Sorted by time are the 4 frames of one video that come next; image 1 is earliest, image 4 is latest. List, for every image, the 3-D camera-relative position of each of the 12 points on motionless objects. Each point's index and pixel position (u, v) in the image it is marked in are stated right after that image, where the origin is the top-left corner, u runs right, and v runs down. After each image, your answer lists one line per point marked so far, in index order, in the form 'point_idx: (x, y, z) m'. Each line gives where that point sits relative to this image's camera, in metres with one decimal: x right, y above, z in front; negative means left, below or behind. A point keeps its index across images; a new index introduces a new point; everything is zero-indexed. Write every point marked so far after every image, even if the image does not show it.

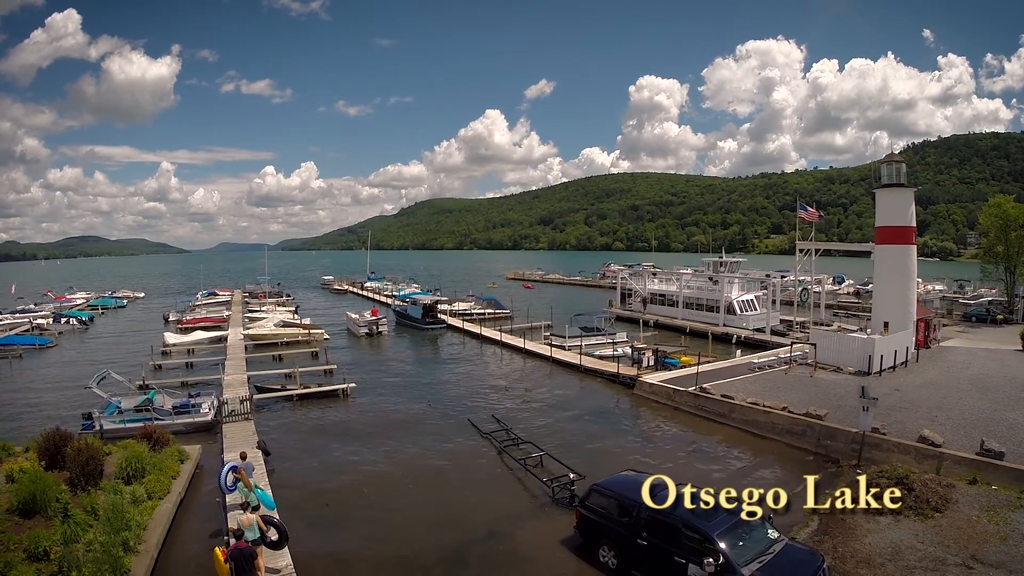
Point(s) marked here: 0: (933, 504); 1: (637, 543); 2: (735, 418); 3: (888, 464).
0: (+9.4, -4.8, +12.3) m
1: (+2.4, -4.6, +9.4) m
2: (+7.8, -4.5, +18.9) m
3: (+9.7, -4.6, +14.3) m
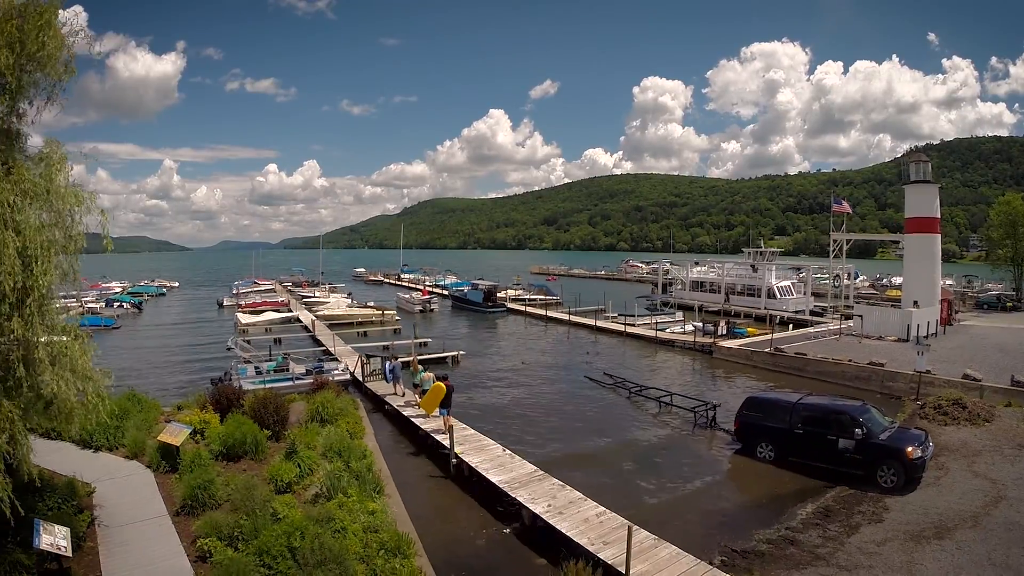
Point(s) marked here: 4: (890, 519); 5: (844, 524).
0: (+13.8, -3.7, +16.1) m
1: (+6.8, -3.5, +13.2) m
2: (+12.3, -3.4, +22.6) m
3: (+14.1, -3.5, +18.0) m
4: (+7.2, -4.4, +10.4) m
5: (+6.3, -4.5, +10.4) m
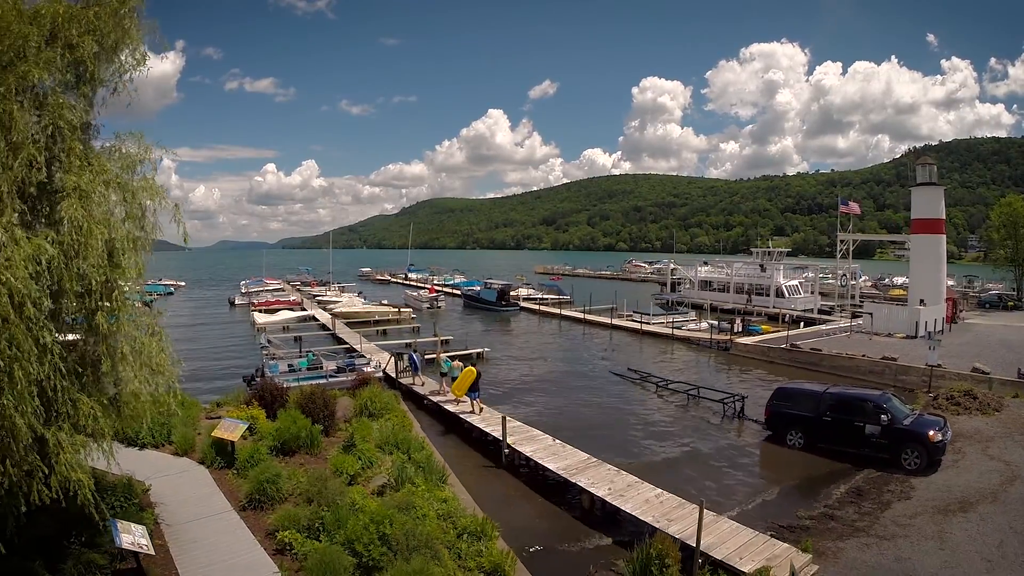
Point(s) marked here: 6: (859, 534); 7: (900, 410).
0: (+15.0, -3.7, +17.1) m
1: (+8.0, -3.4, +14.2) m
2: (+13.4, -3.3, +23.6) m
3: (+15.3, -3.4, +19.0) m
4: (+8.4, -4.3, +11.4) m
5: (+7.5, -4.4, +11.4) m
6: (+6.4, -4.5, +10.0) m
7: (+9.5, -3.0, +13.5) m
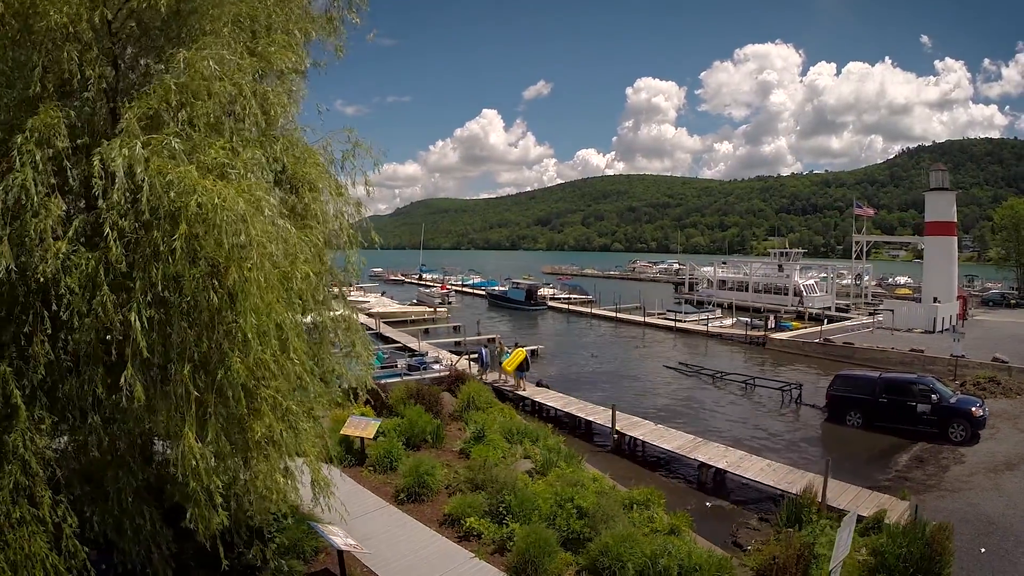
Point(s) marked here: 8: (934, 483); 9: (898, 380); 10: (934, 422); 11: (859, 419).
0: (+17.8, -3.6, +19.3) m
1: (+10.8, -3.3, +16.3) m
2: (+16.2, -3.3, +25.8) m
3: (+18.1, -3.3, +21.3) m
4: (+11.3, -4.3, +13.6) m
5: (+10.4, -4.4, +13.5) m
6: (+9.2, -4.4, +12.1) m
7: (+12.3, -2.9, +15.7) m
8: (+9.6, -4.4, +12.6) m
9: (+11.3, -2.7, +16.1) m
10: (+11.8, -3.8, +15.4) m
11: (+10.5, -3.9, +16.9) m
